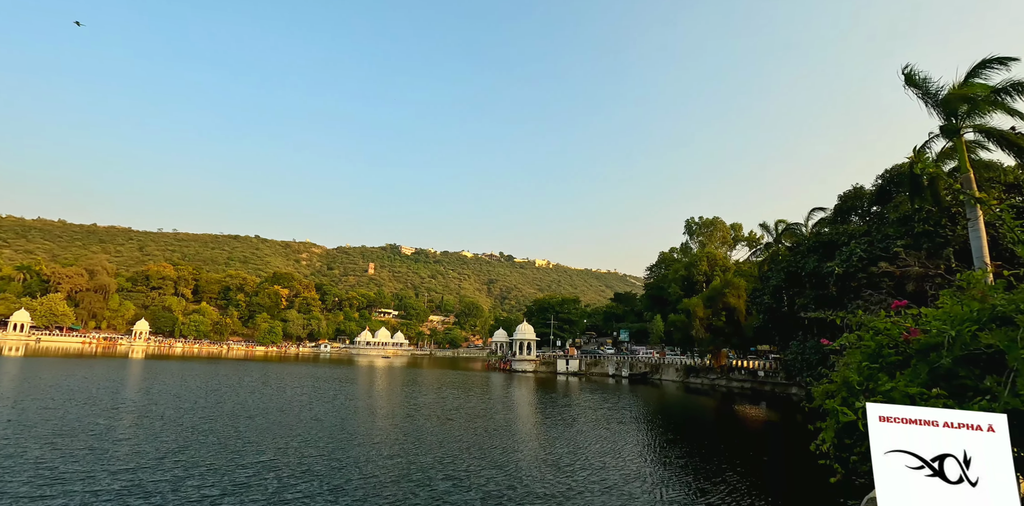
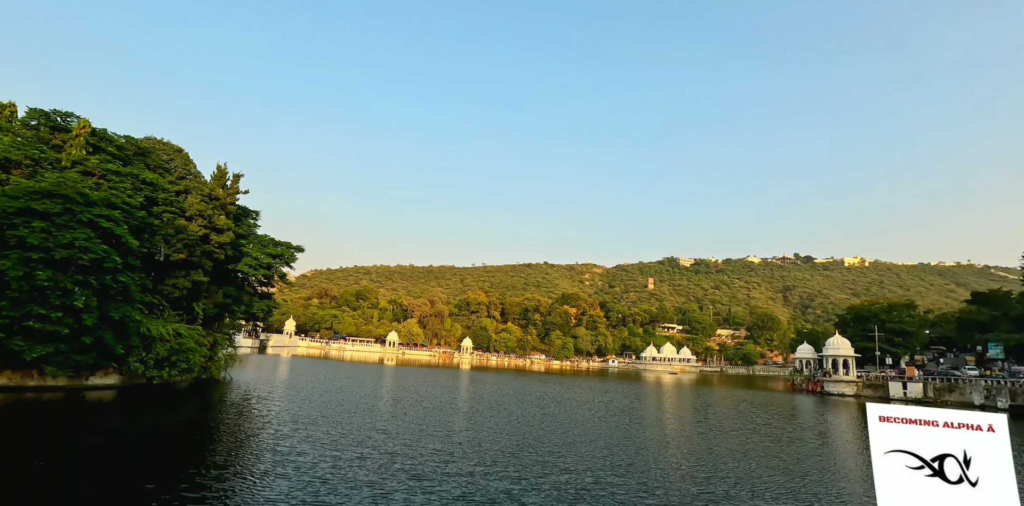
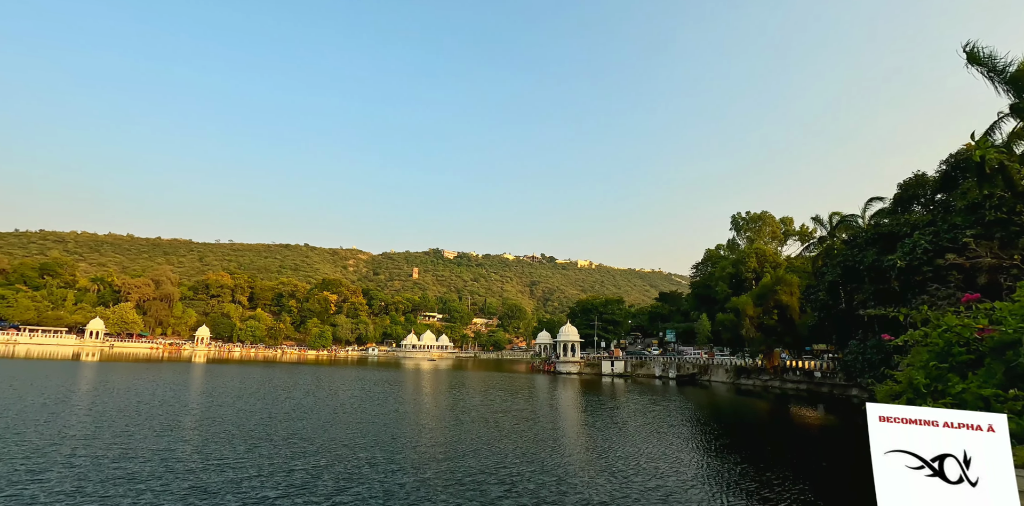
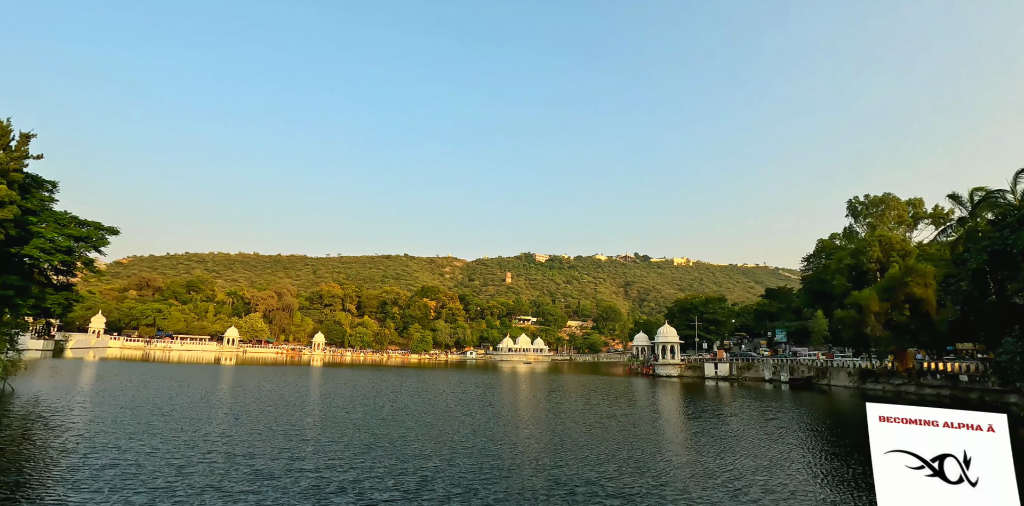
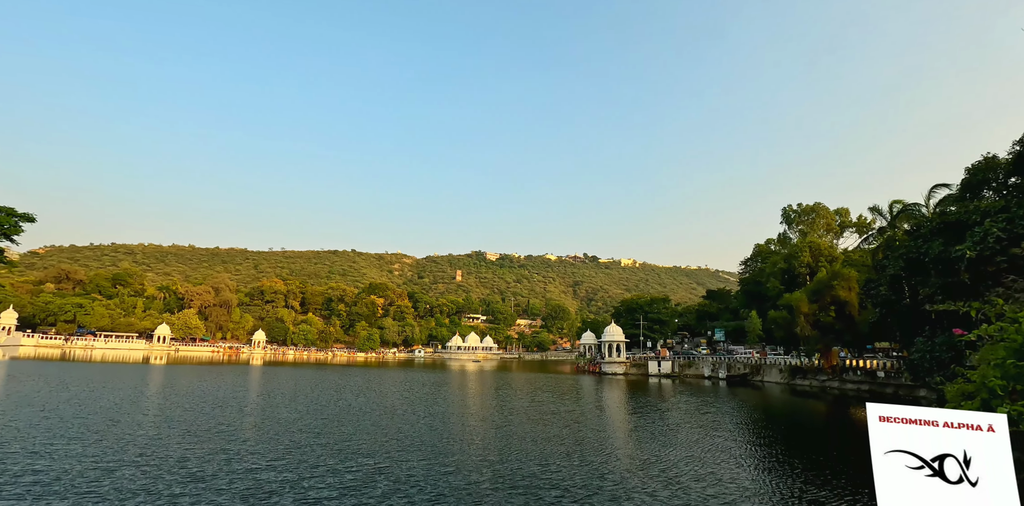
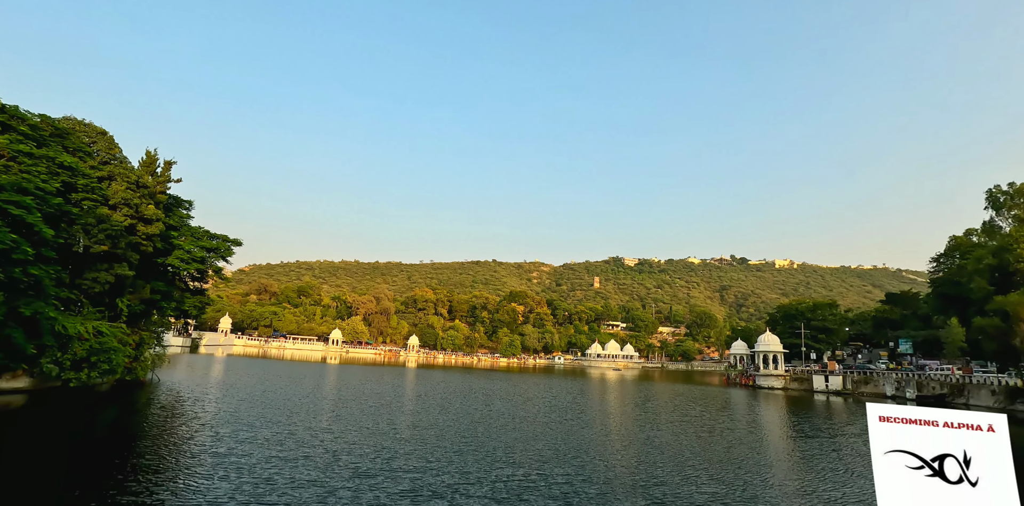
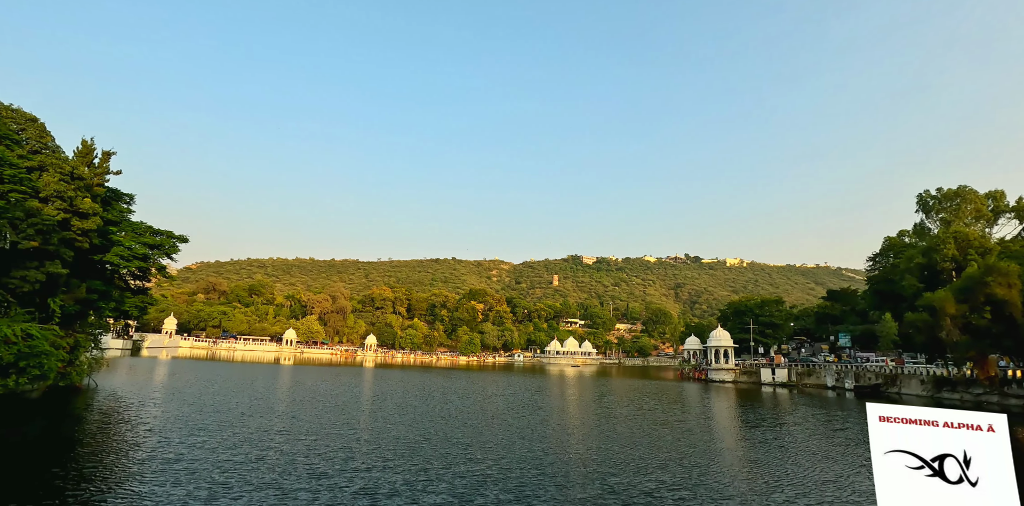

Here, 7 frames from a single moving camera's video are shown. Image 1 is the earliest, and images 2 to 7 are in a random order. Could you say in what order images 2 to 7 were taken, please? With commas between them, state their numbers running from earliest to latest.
3, 5, 4, 7, 6, 2
